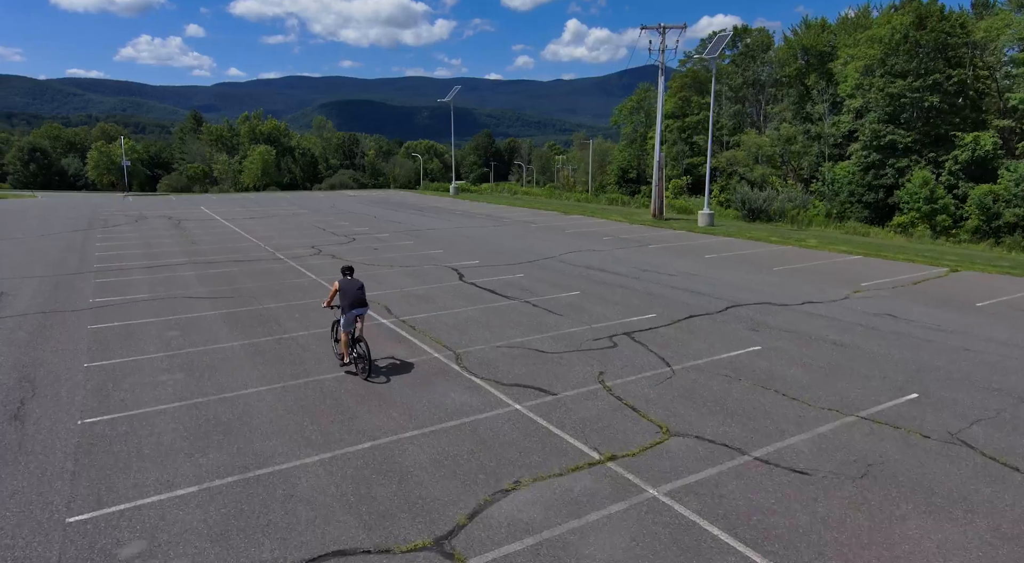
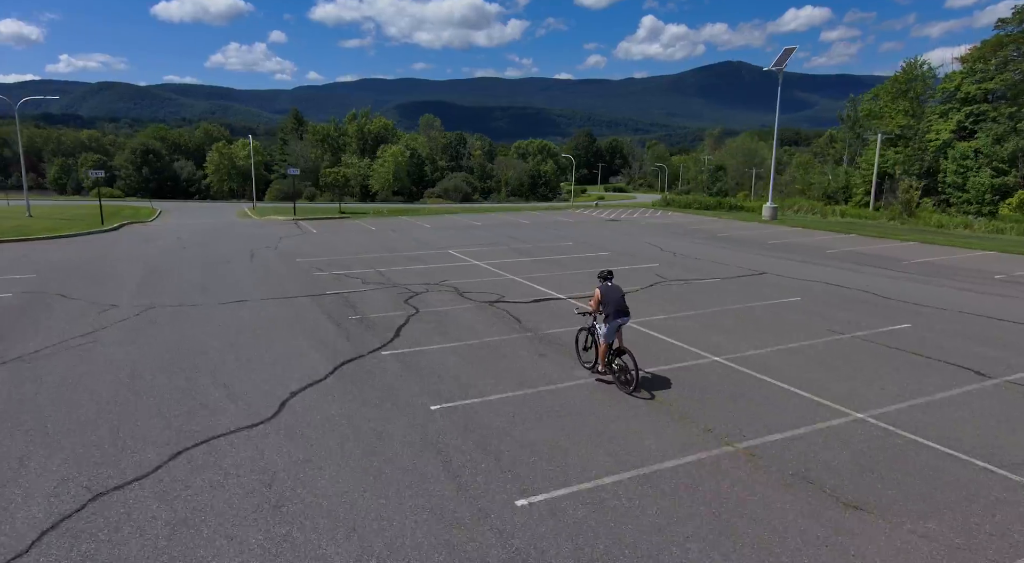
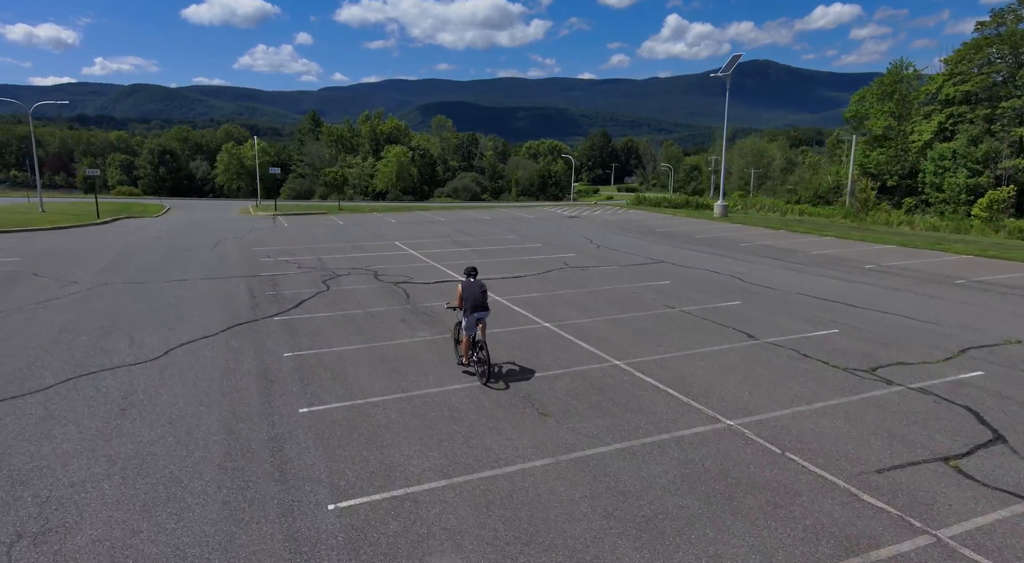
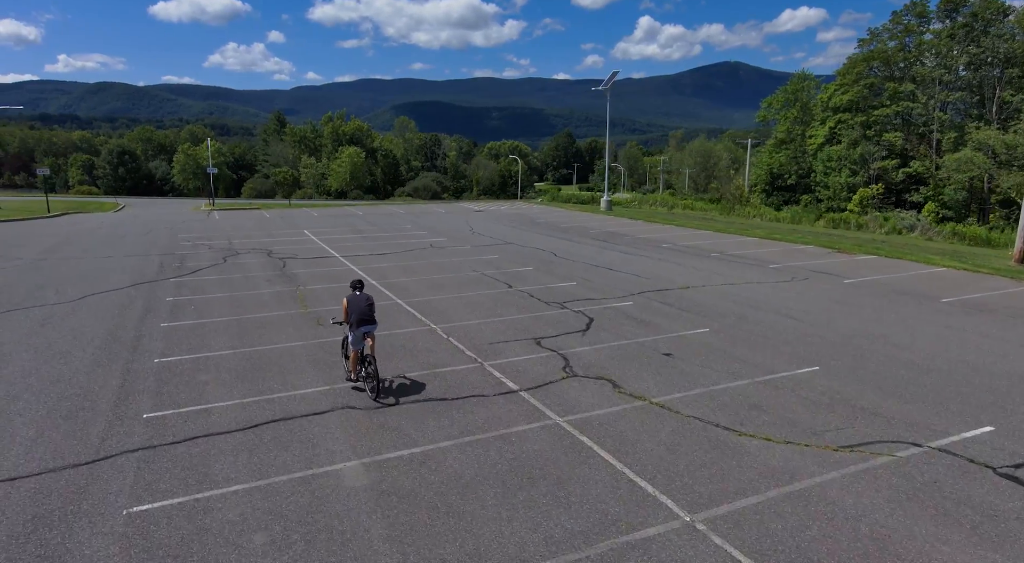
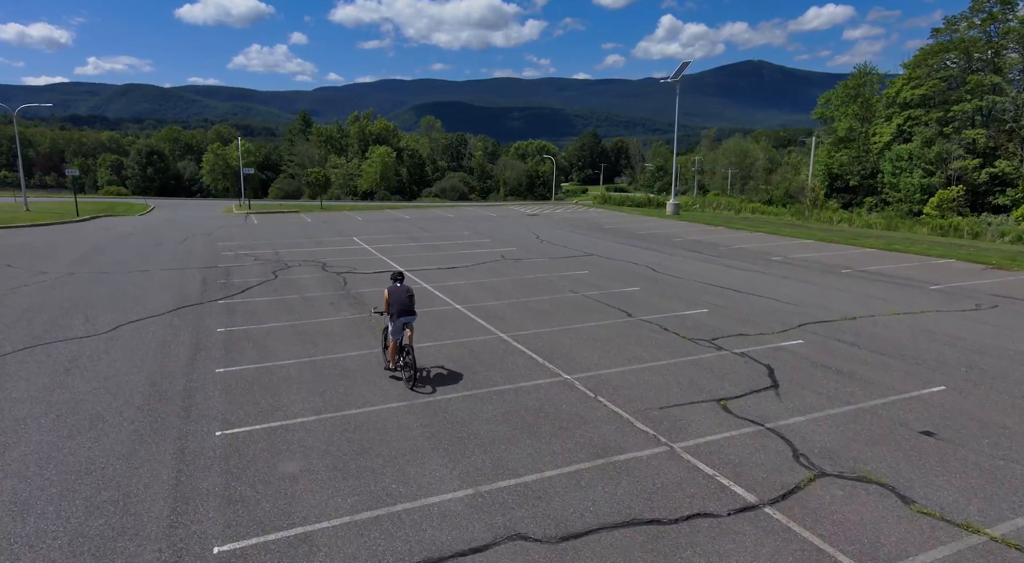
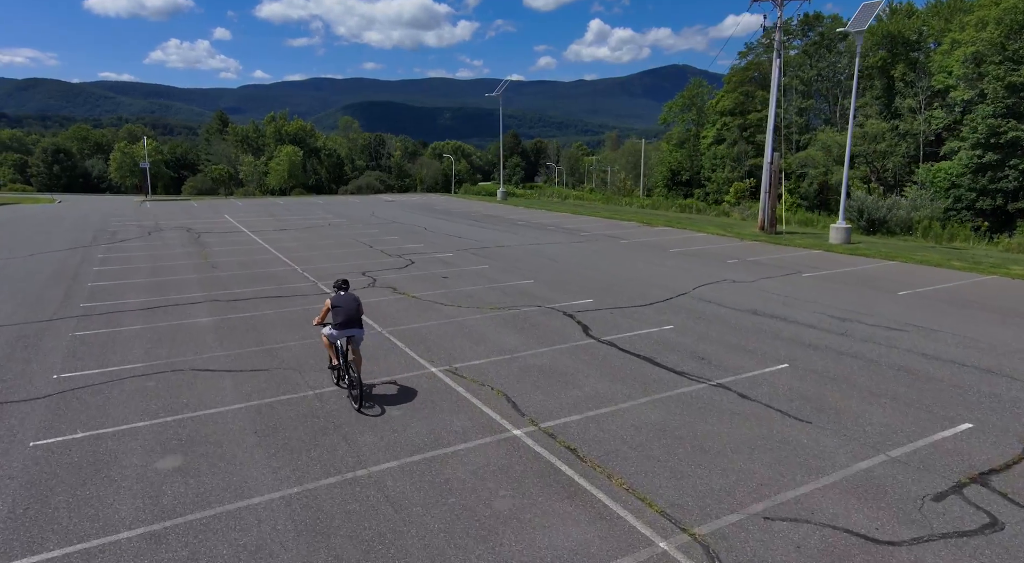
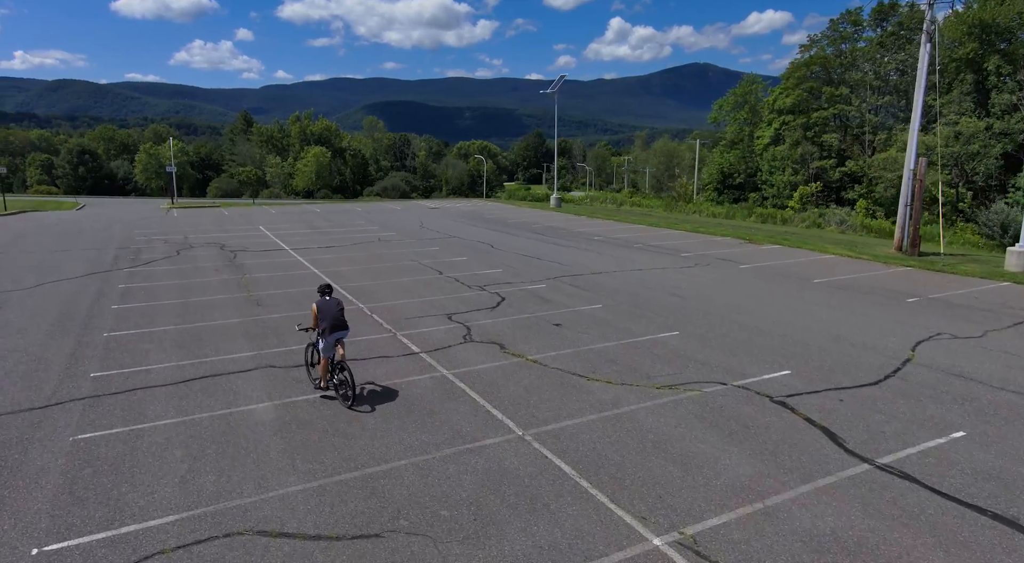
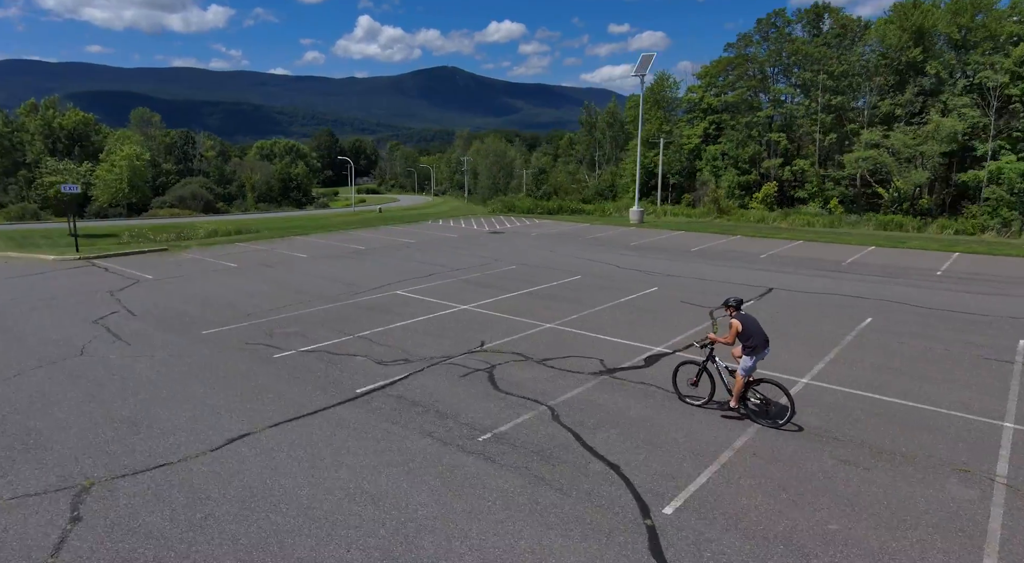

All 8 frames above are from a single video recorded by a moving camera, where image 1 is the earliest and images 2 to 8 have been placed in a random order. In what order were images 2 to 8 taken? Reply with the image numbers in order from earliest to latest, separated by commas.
6, 7, 4, 5, 3, 2, 8
